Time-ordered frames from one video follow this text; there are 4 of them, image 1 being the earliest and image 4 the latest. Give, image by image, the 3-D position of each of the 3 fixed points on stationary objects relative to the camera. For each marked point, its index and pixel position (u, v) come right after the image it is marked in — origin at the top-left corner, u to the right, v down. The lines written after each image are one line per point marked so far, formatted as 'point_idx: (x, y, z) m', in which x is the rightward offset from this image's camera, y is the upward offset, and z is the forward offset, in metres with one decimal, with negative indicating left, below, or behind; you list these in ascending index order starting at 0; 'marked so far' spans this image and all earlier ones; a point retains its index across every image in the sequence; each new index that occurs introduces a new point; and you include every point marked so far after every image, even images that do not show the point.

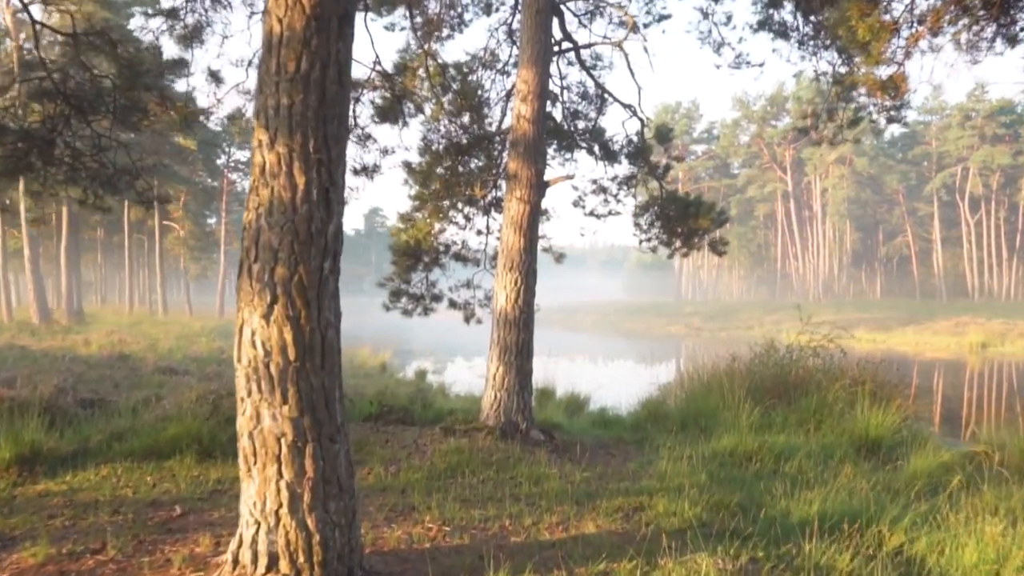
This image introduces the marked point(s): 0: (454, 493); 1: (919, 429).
0: (-0.4, -1.4, +5.1) m
1: (+4.8, -1.7, +9.1) m
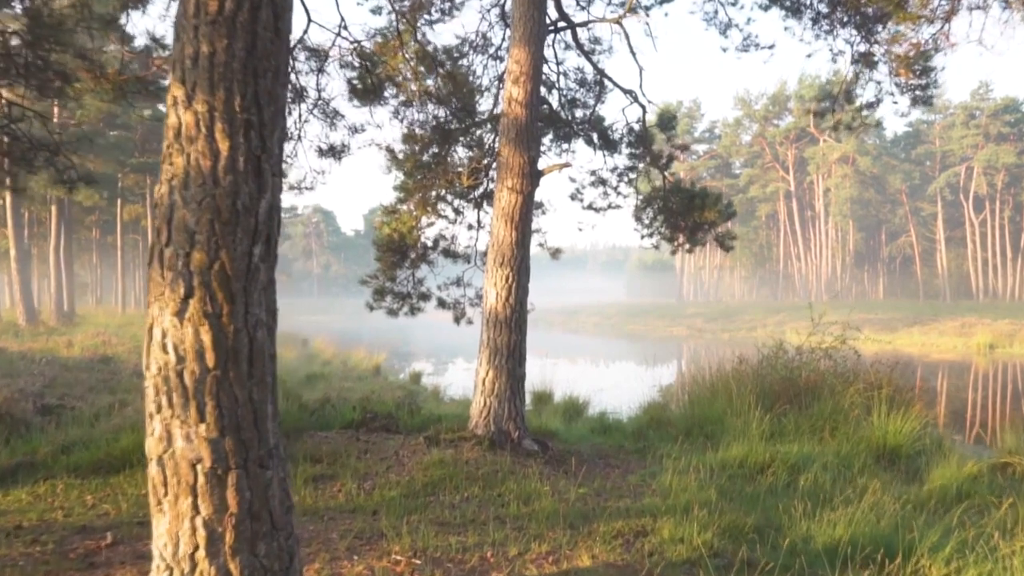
0: (-0.5, -1.3, +4.5) m
1: (+4.7, -1.7, +8.5) m
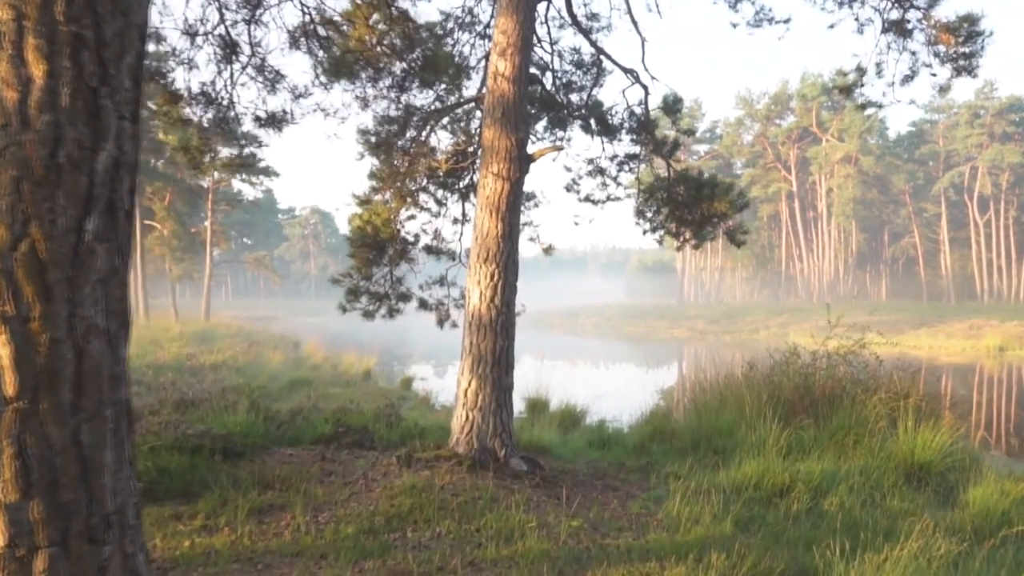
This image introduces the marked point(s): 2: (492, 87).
0: (-0.6, -1.3, +3.7) m
1: (+4.6, -1.6, +7.7) m
2: (-0.2, +1.7, +6.3) m
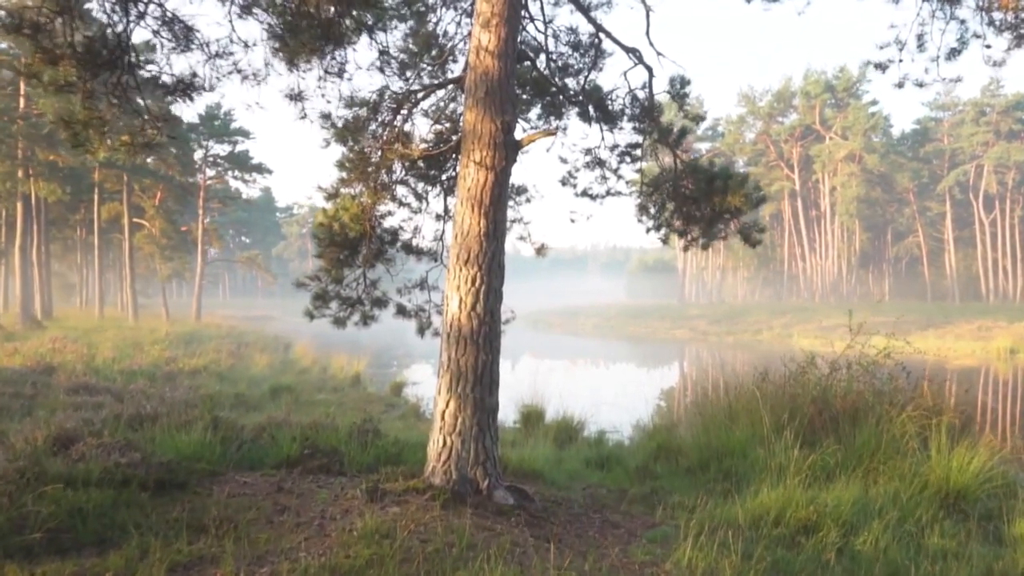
0: (-0.7, -1.4, +2.9) m
1: (+4.5, -1.7, +6.9) m
2: (-0.3, +1.6, +5.5) m
